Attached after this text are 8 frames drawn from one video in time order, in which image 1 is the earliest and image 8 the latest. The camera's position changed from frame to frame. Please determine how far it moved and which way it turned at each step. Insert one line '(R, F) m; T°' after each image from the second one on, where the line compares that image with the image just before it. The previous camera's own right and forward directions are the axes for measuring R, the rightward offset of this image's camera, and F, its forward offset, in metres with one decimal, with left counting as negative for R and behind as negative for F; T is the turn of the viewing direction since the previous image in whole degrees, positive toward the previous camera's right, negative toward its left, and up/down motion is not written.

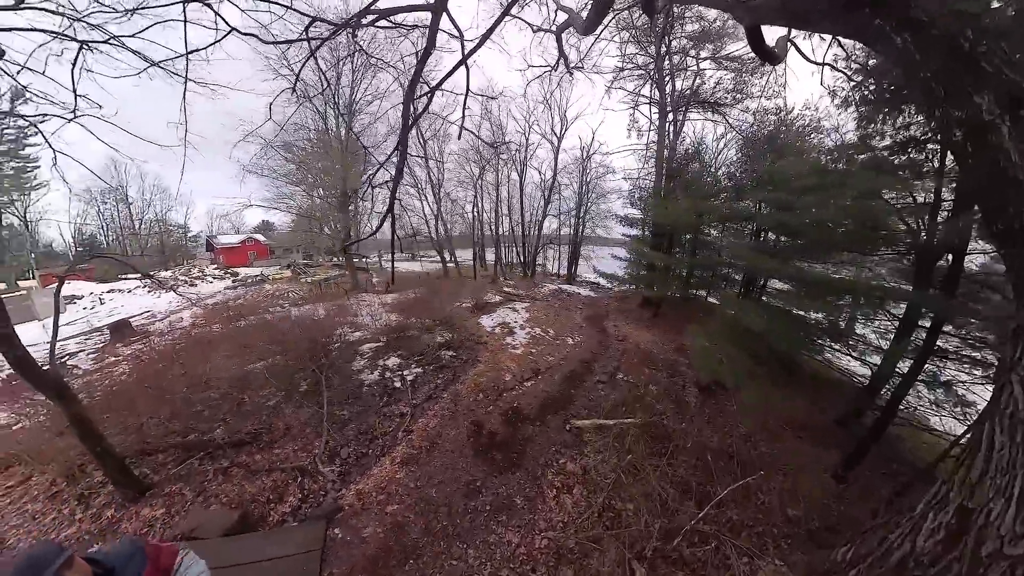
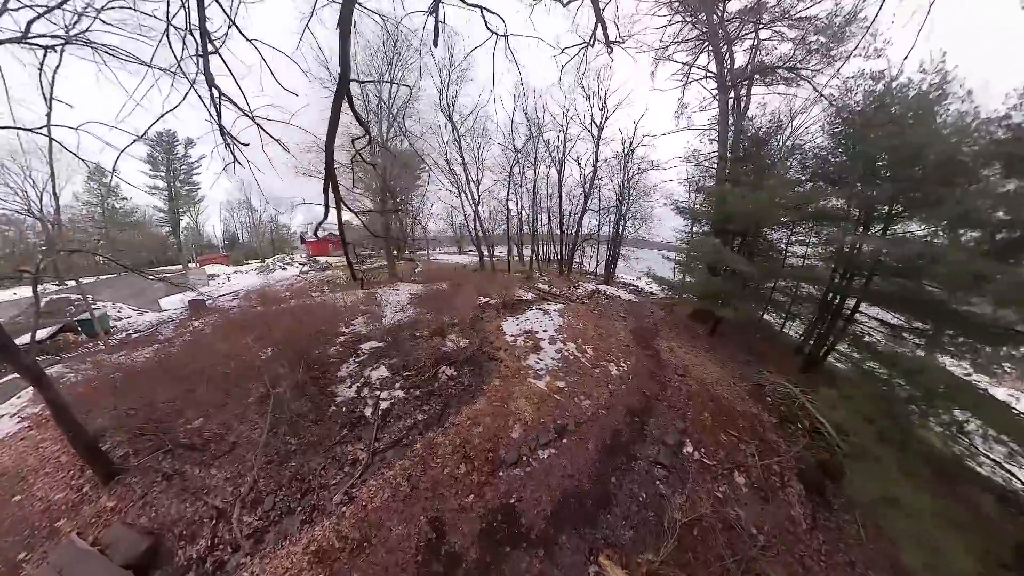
(+0.2, +1.7) m; -6°
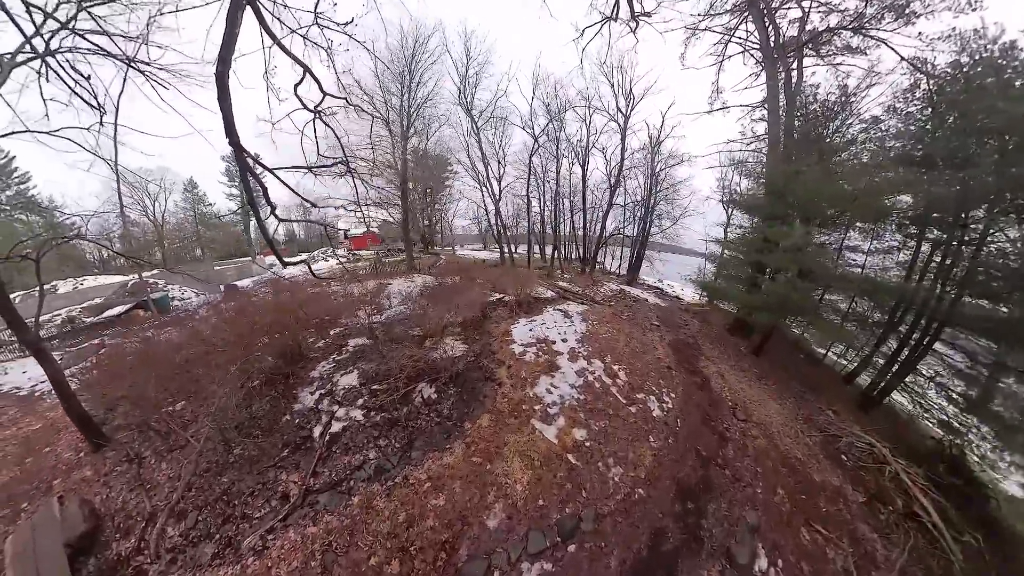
(+0.2, +1.2) m; -4°
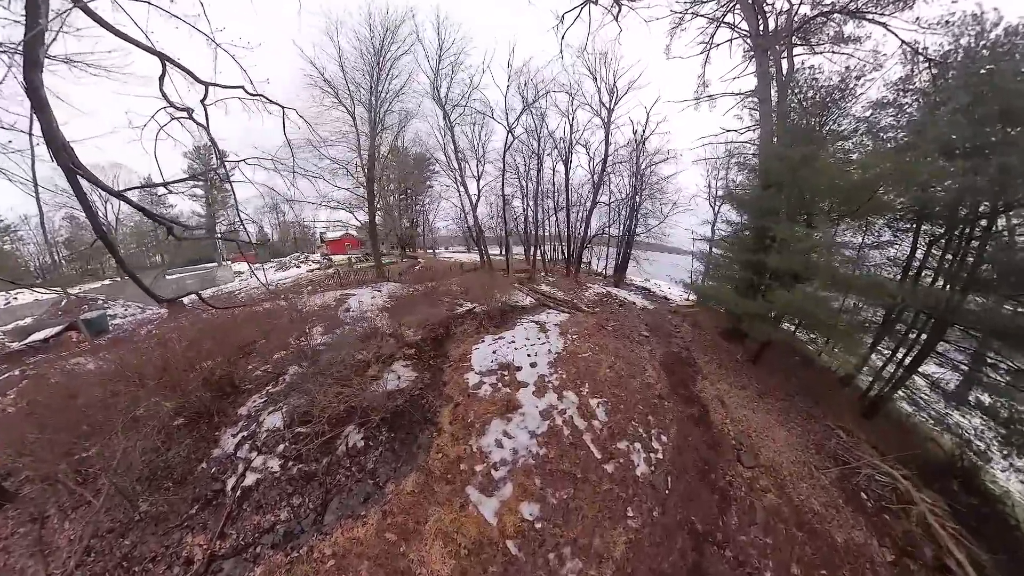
(+0.5, +0.9) m; +1°
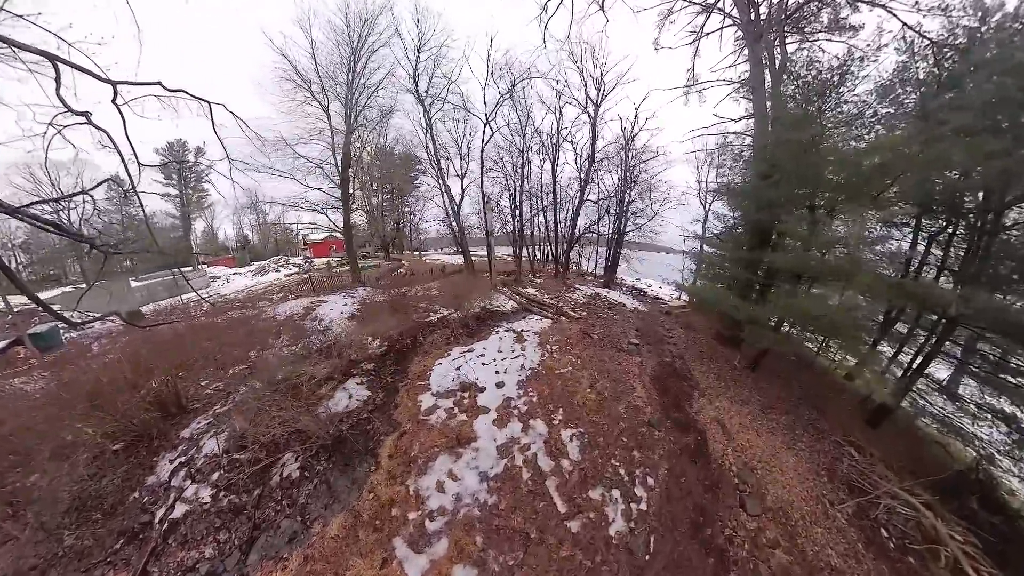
(+0.4, +0.7) m; +1°
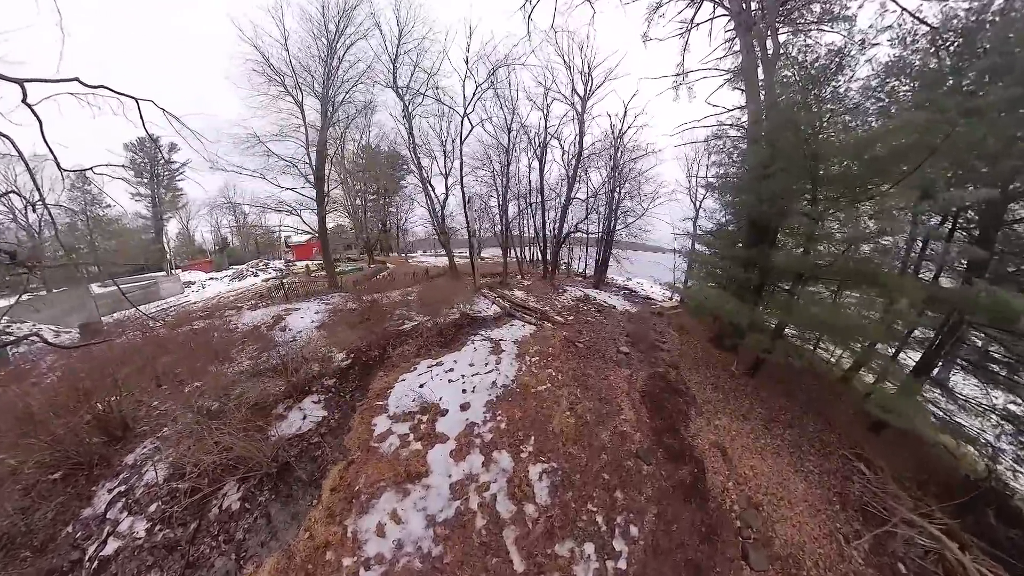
(+0.3, +0.6) m; +1°
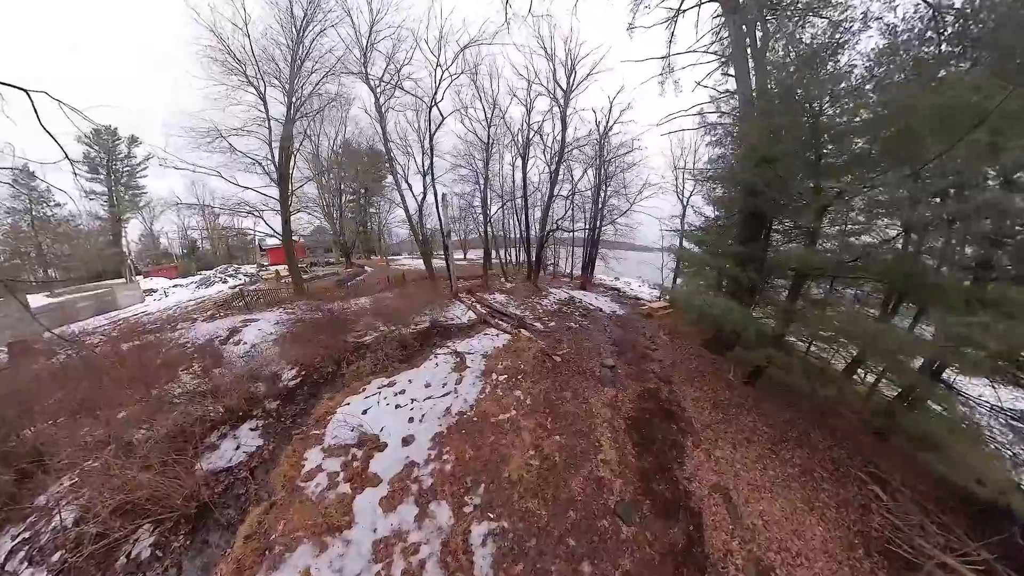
(+0.4, +0.7) m; +1°
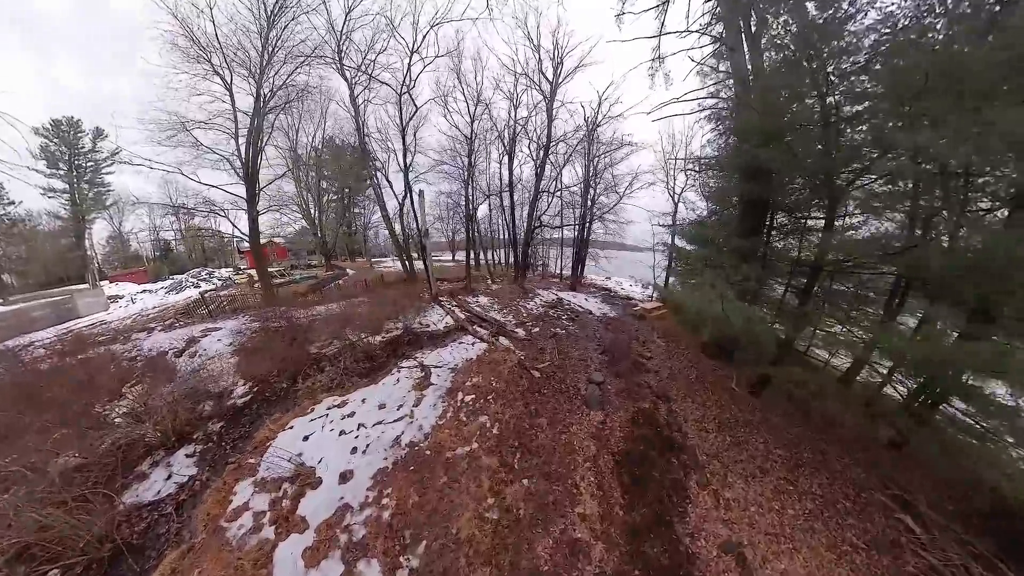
(+0.3, +0.6) m; +1°
